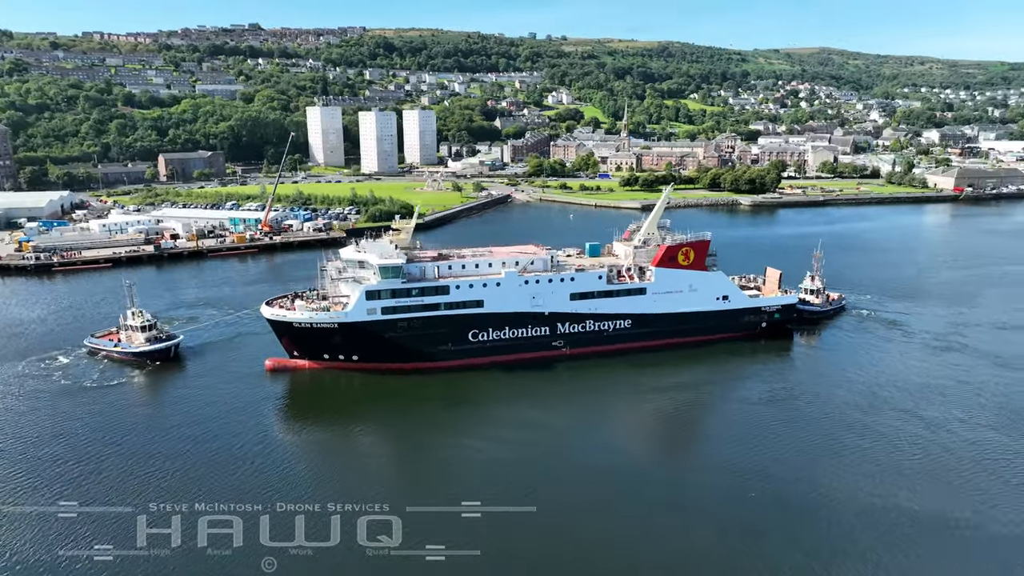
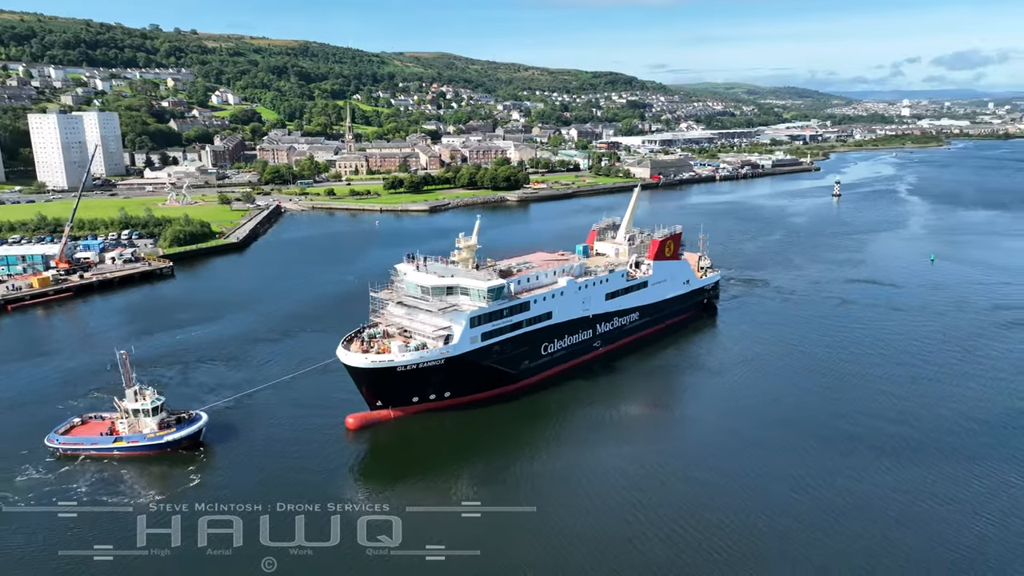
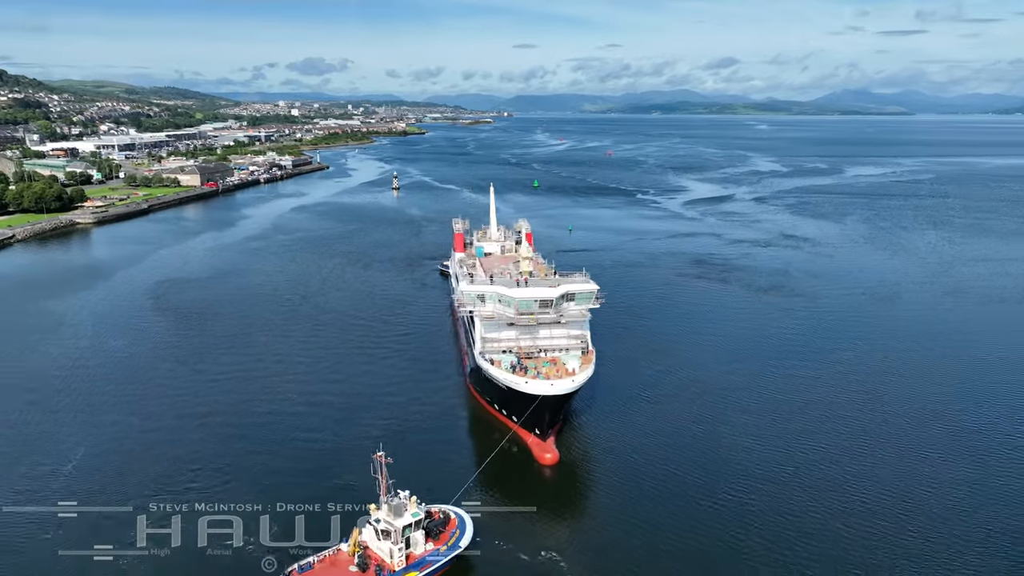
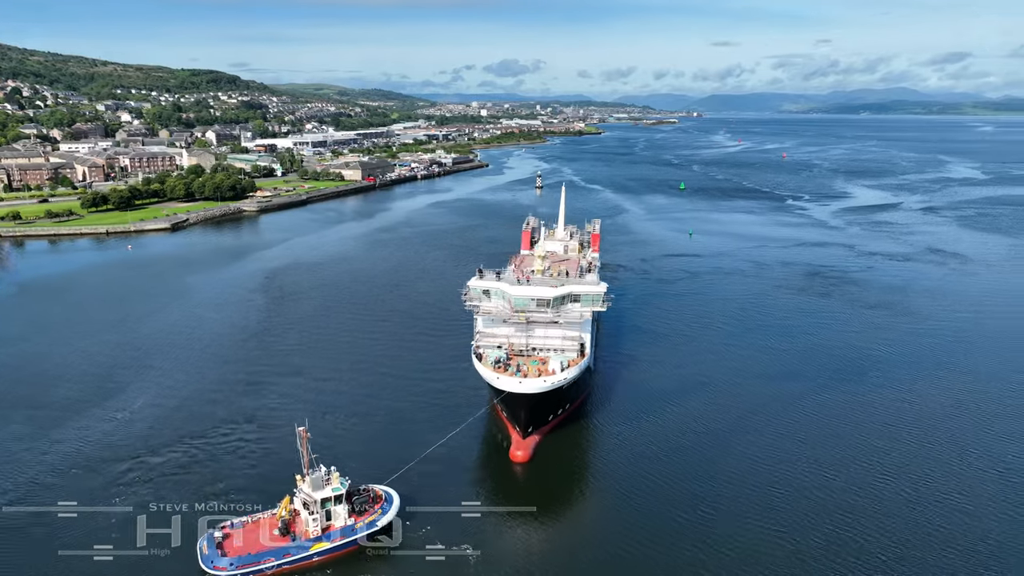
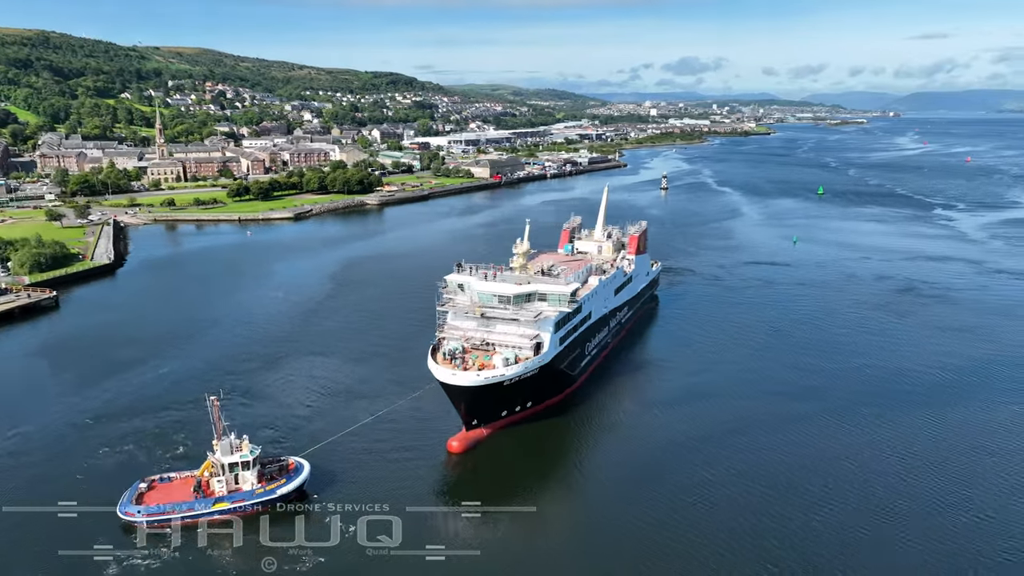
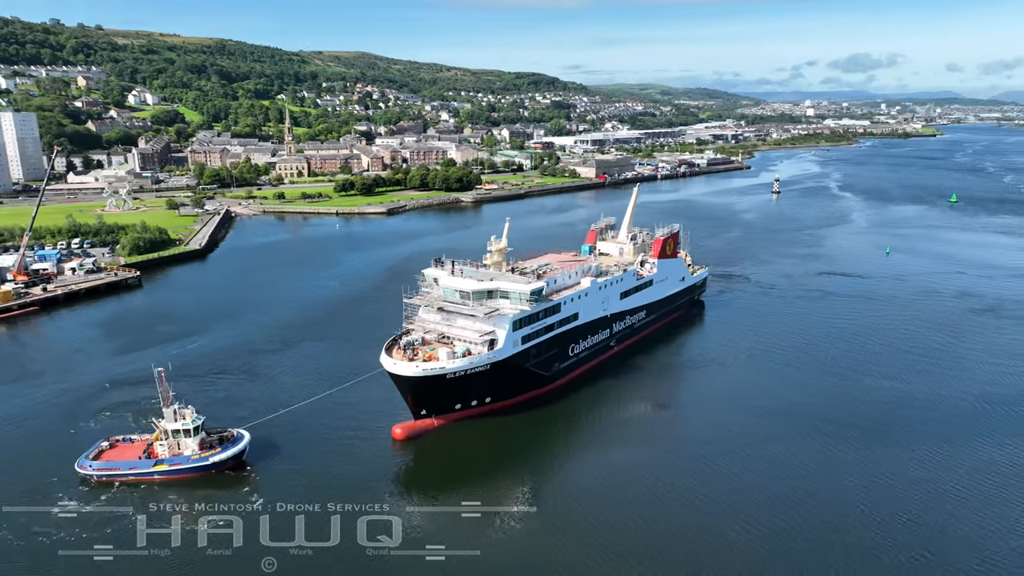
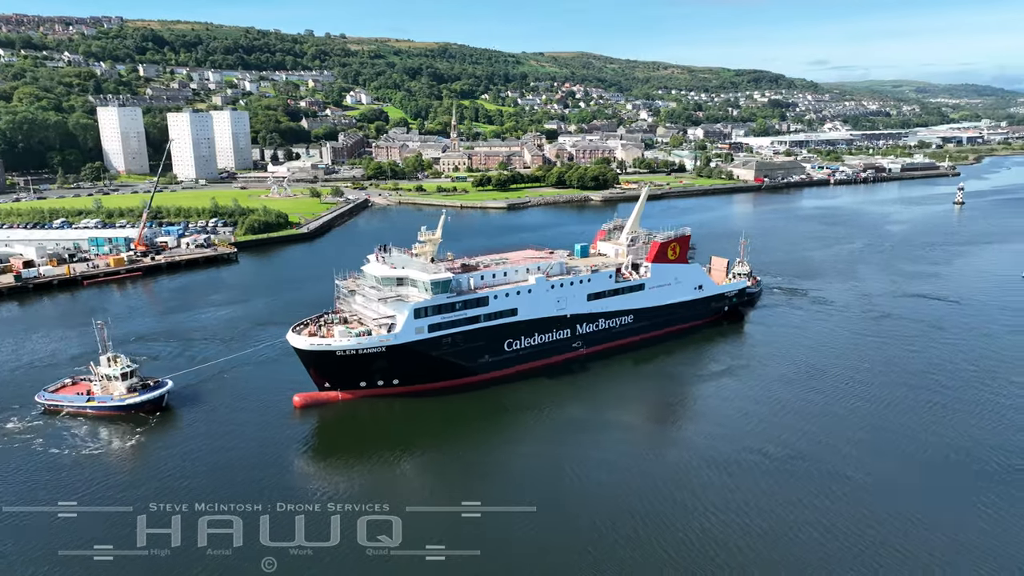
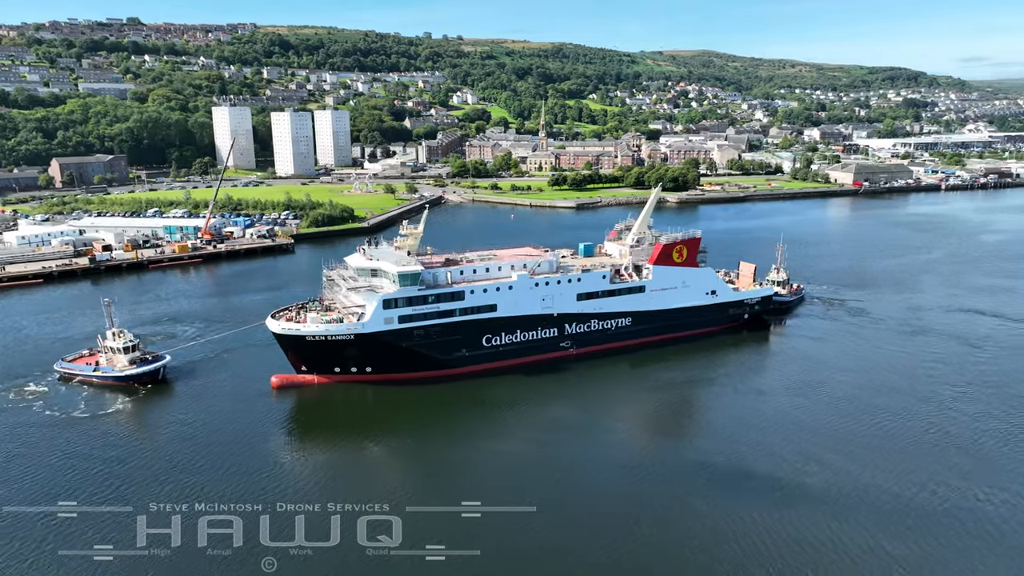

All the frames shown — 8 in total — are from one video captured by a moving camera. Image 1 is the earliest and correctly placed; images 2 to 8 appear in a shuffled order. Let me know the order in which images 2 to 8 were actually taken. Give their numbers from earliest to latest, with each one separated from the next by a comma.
8, 7, 2, 6, 5, 4, 3
